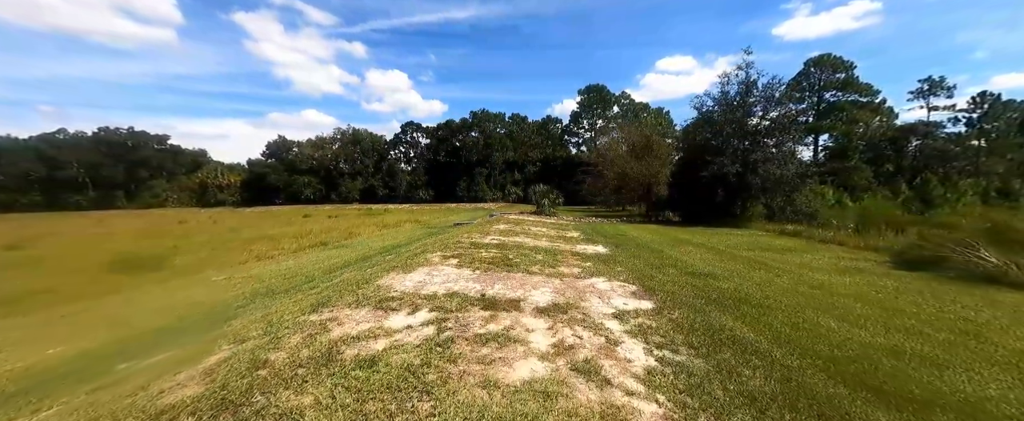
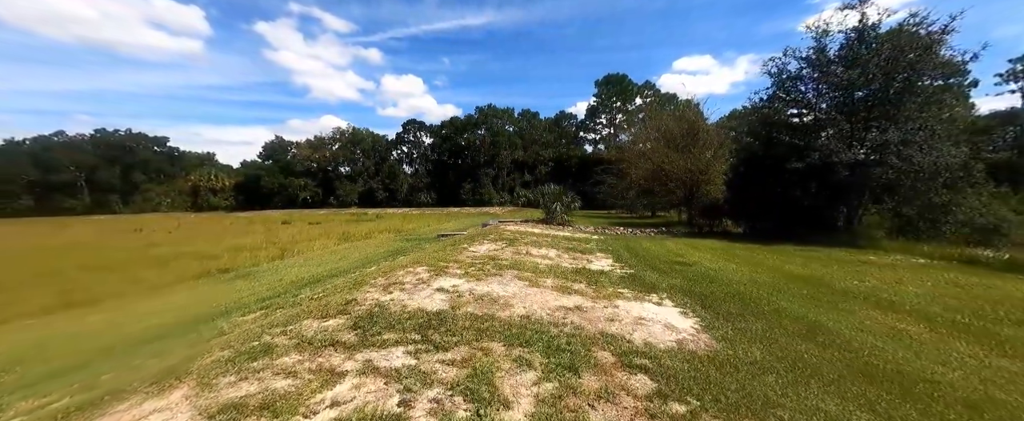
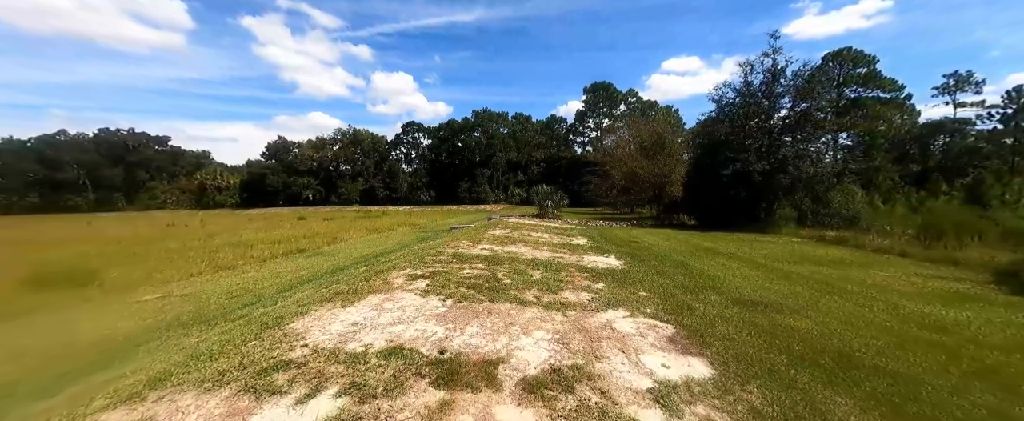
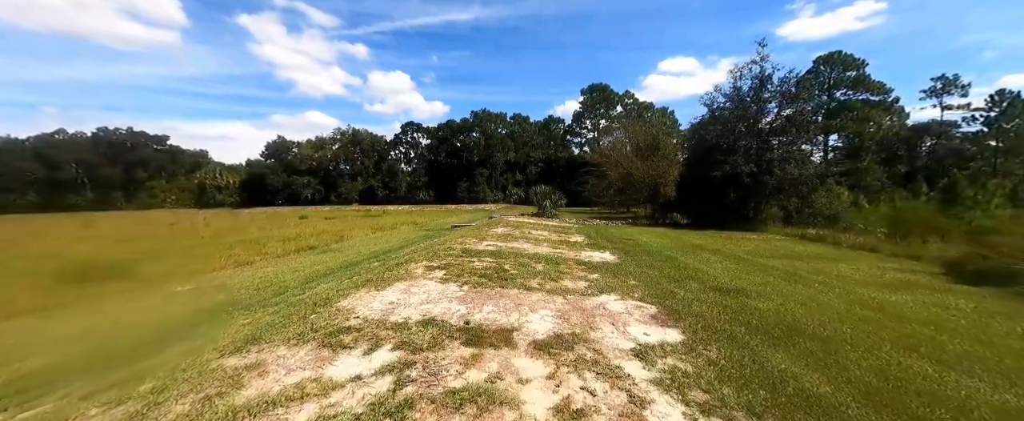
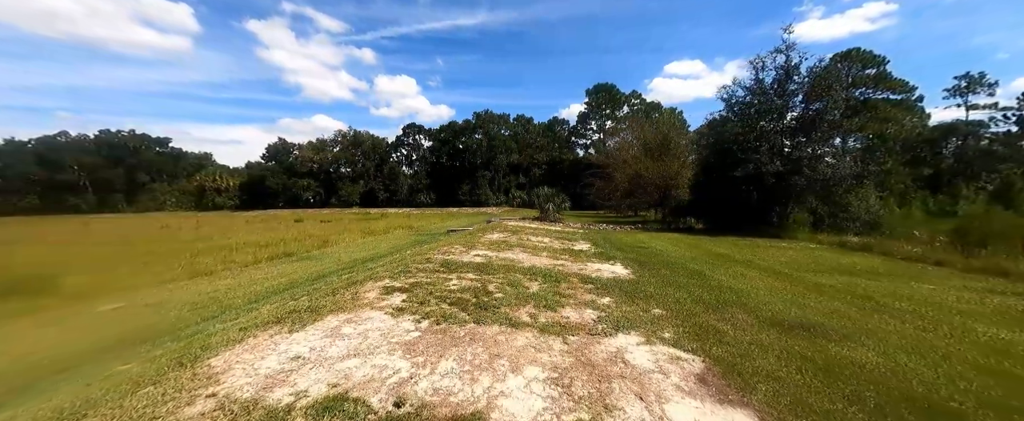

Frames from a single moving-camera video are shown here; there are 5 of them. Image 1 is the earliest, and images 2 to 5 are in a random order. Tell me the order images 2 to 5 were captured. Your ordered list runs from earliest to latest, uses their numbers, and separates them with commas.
4, 3, 5, 2
